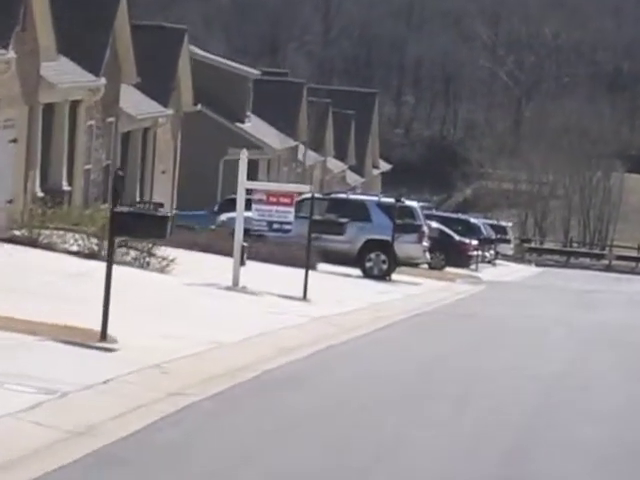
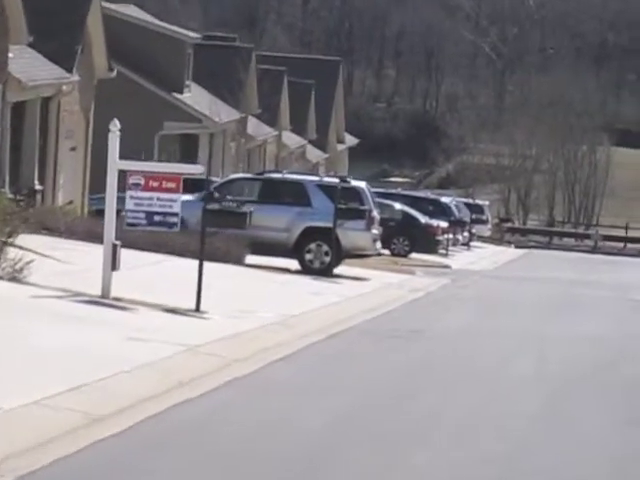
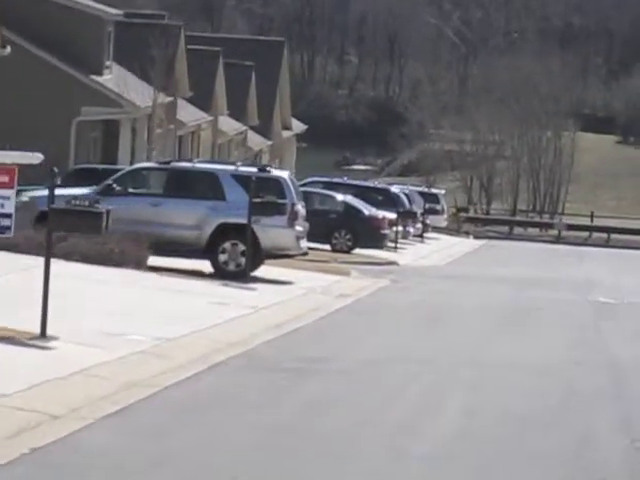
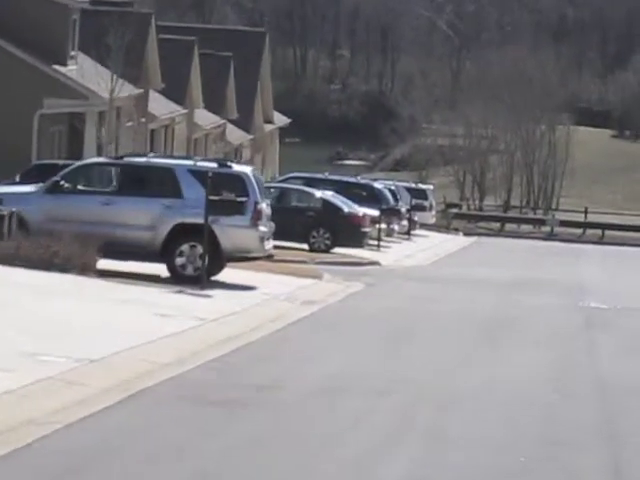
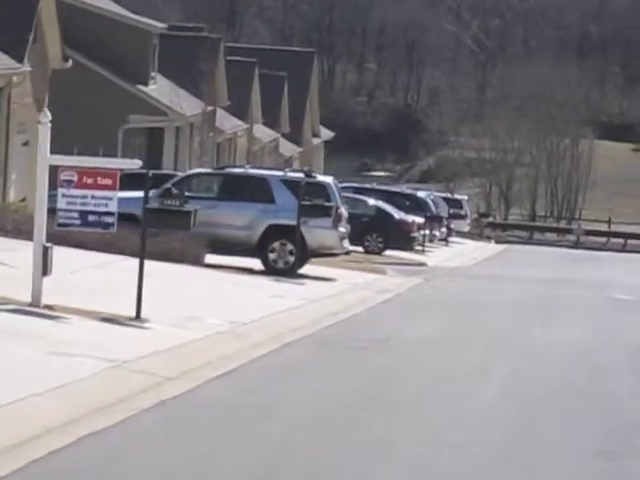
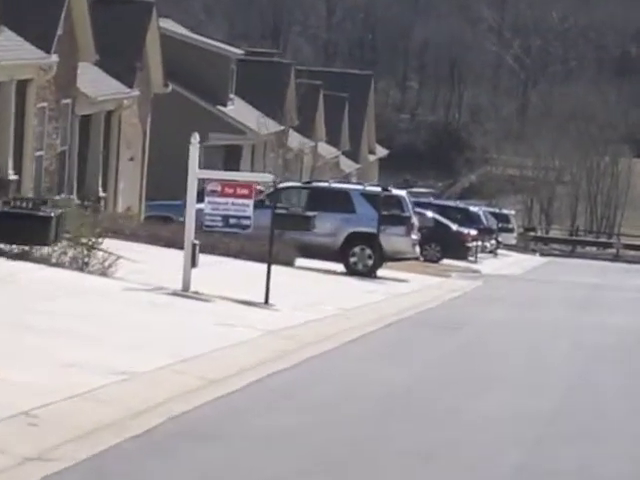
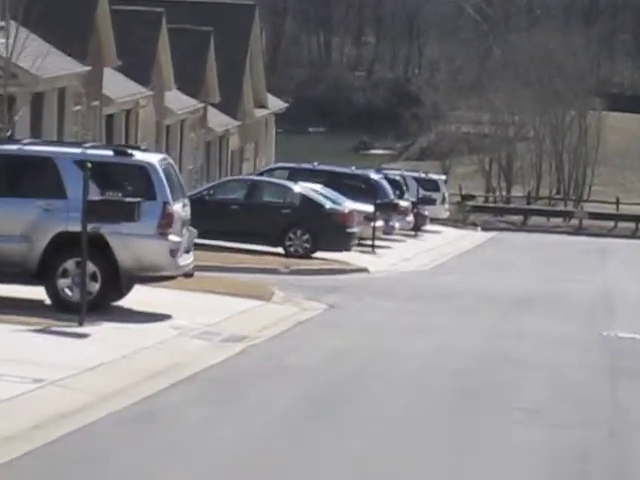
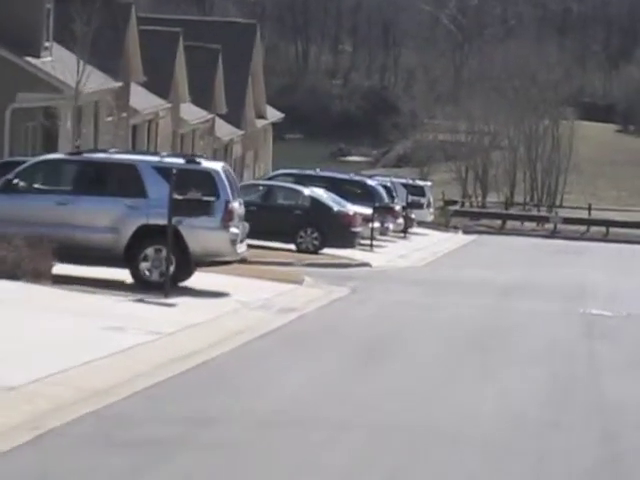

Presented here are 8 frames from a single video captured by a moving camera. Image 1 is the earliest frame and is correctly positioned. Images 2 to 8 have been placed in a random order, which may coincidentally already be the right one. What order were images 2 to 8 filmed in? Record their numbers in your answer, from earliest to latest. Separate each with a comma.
6, 2, 5, 3, 4, 8, 7
